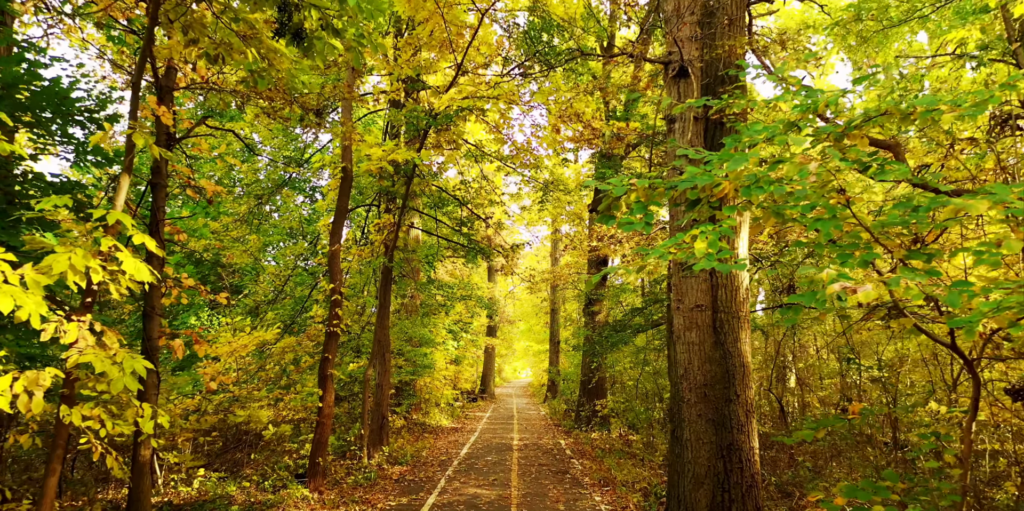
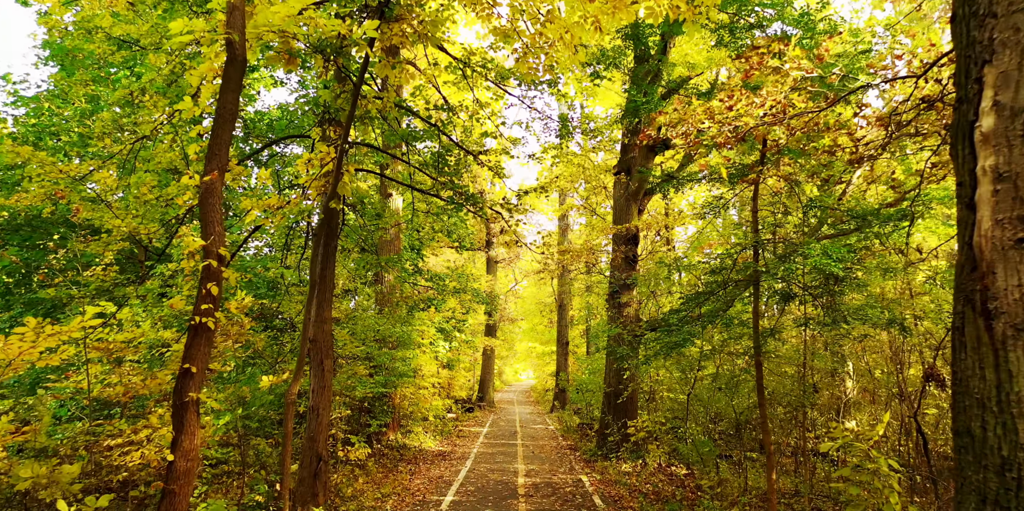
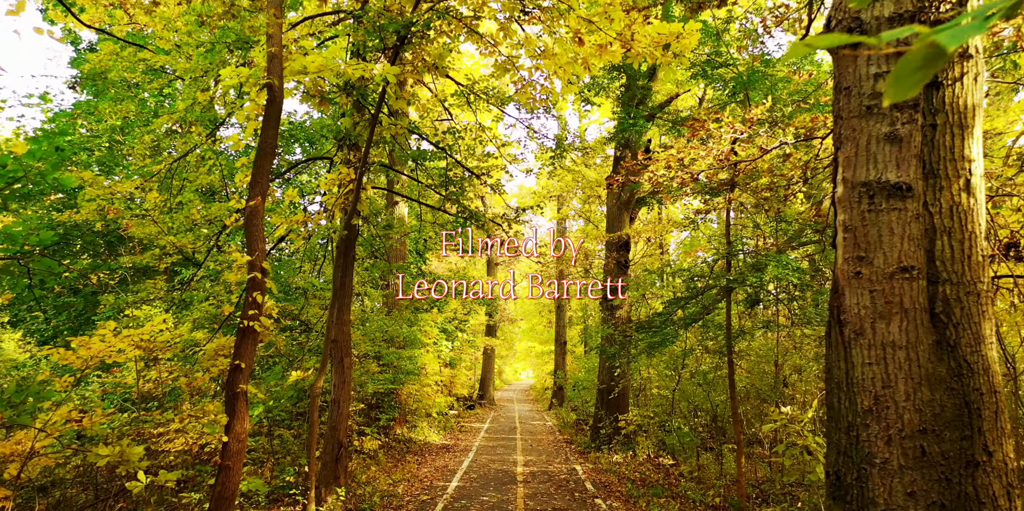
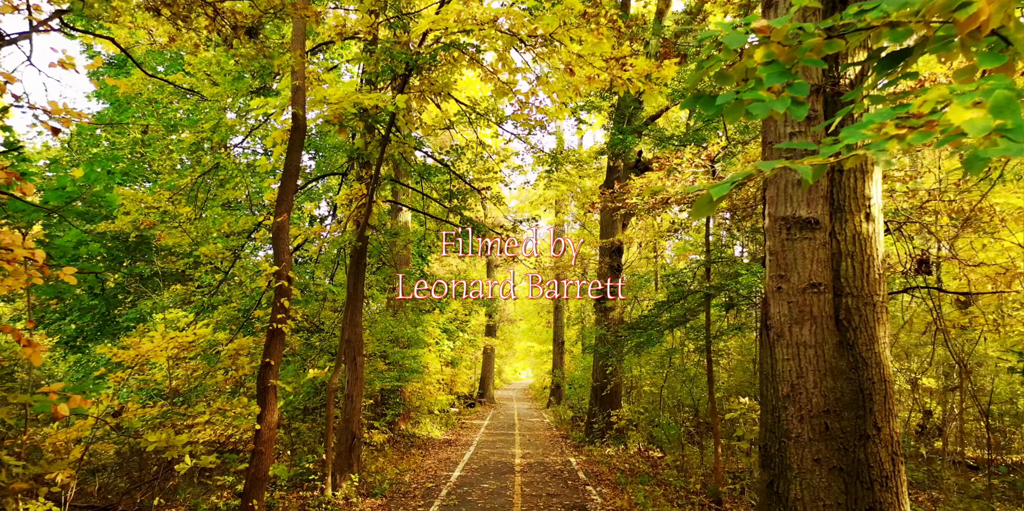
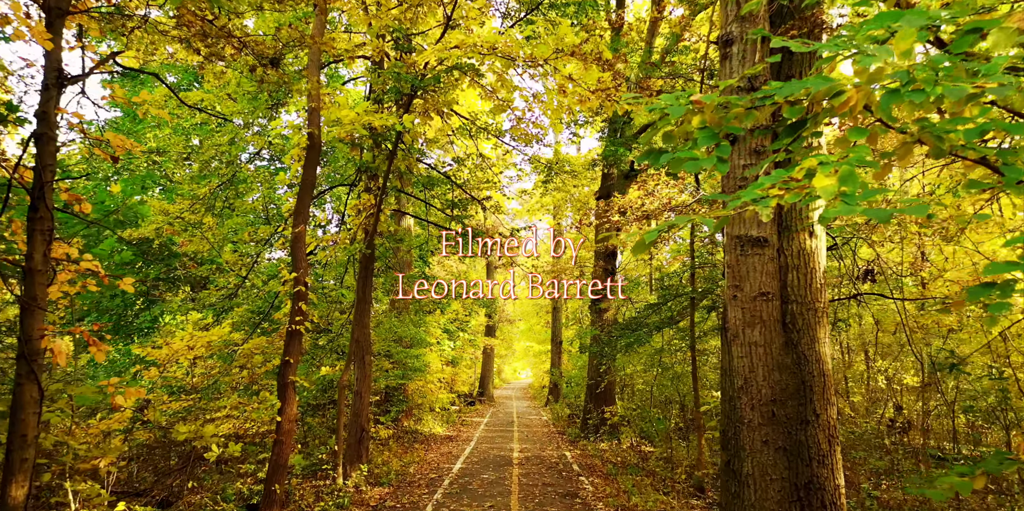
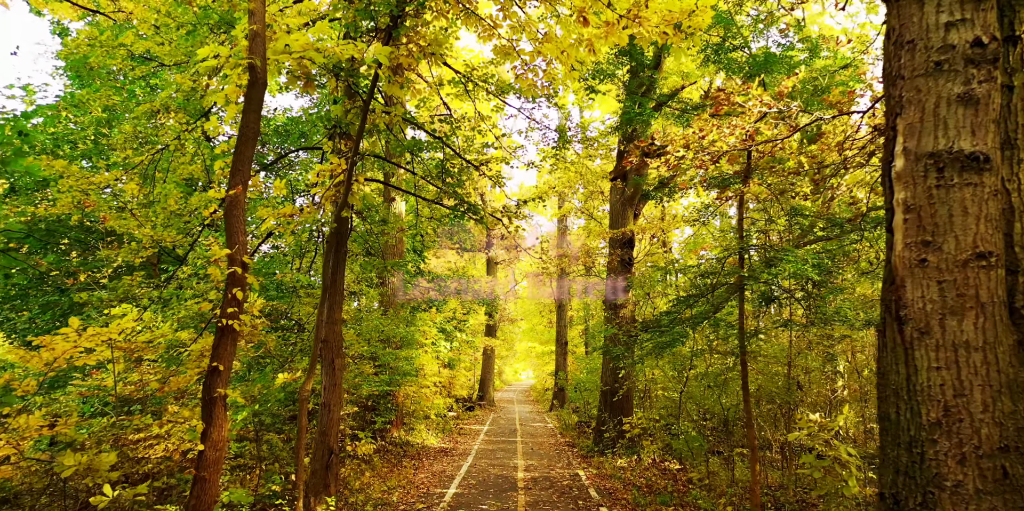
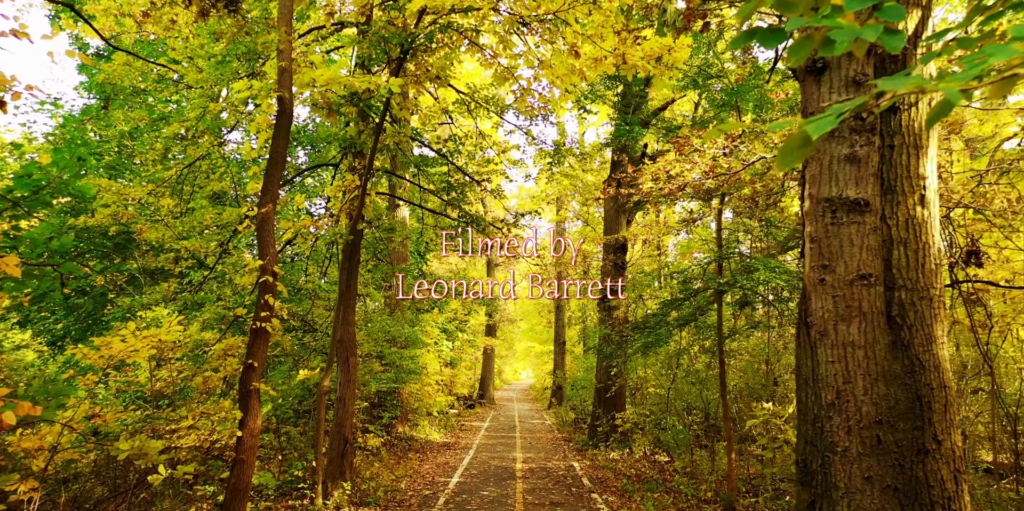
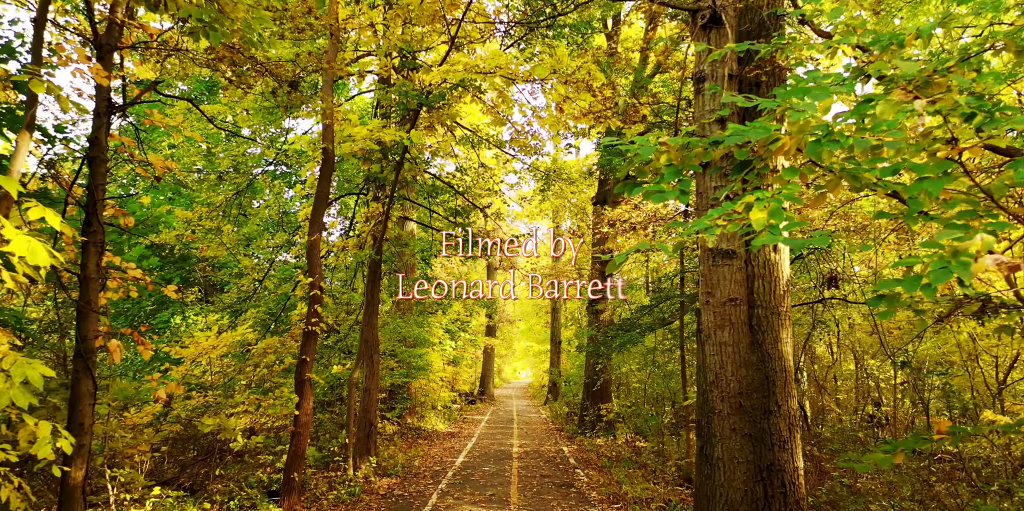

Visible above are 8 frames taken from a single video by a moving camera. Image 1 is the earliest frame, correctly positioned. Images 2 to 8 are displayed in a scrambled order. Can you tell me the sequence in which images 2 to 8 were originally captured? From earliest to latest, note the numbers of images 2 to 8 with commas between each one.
8, 5, 4, 7, 3, 6, 2
